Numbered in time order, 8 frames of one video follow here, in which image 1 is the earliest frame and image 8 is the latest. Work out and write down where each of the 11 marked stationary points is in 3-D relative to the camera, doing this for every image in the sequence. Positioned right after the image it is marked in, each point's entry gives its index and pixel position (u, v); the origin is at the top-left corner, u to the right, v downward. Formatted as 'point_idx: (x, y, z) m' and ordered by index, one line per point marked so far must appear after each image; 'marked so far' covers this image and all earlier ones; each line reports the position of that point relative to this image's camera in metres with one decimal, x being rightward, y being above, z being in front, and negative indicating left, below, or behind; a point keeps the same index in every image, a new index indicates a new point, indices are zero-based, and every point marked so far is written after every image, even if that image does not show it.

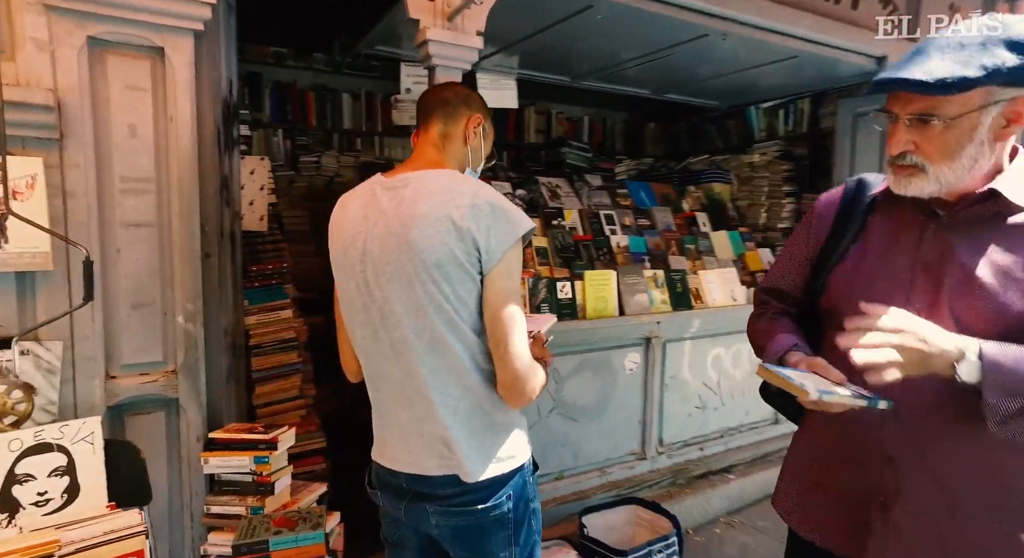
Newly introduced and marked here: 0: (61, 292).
0: (-1.4, 0.0, +1.8) m
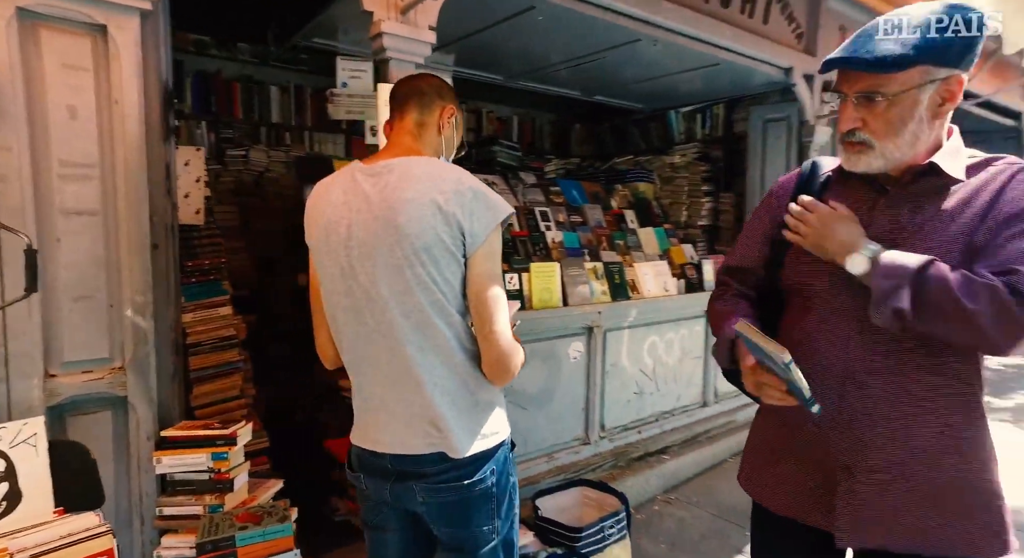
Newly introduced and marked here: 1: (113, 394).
0: (-1.4, 0.0, +1.6) m
1: (-1.2, -0.4, +1.9) m
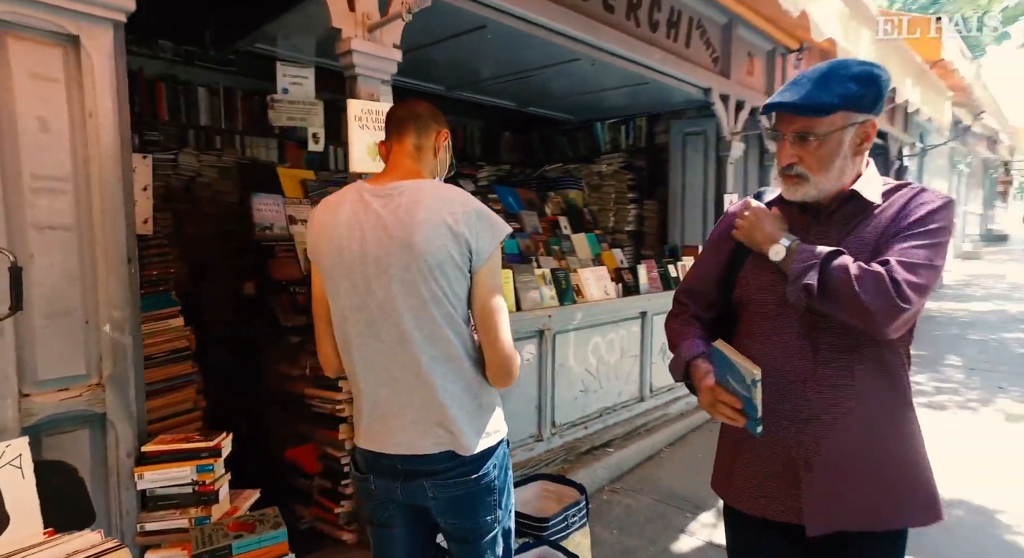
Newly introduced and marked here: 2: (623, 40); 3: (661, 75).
0: (-1.5, -0.1, +1.6) m
1: (-1.3, -0.4, +1.8) m
2: (+0.7, +1.5, +3.9) m
3: (+1.1, +1.5, +4.4) m
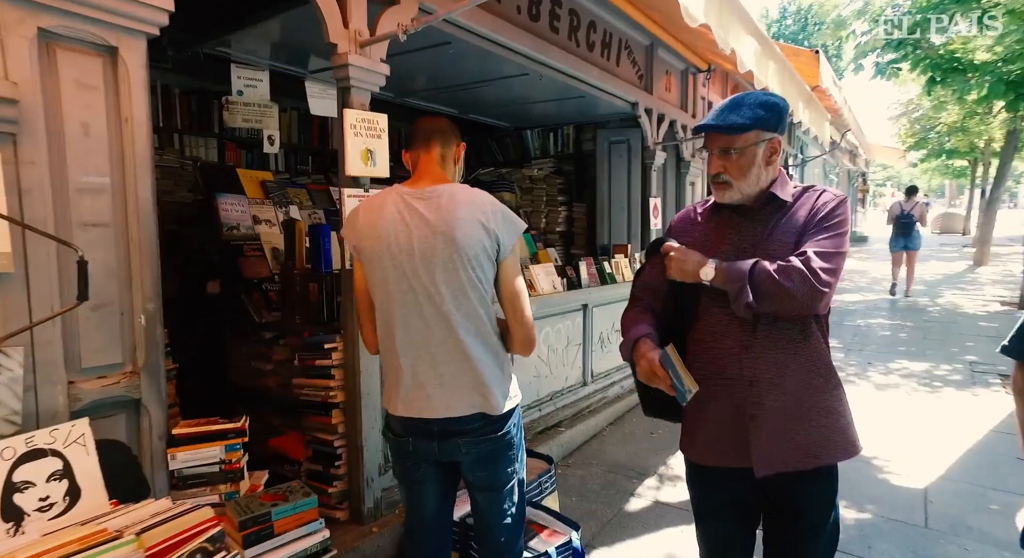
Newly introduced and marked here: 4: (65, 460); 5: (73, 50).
0: (-1.4, 0.0, +1.7) m
1: (-1.2, -0.4, +1.9) m
2: (+0.4, +1.6, +4.3) m
3: (+0.7, +1.5, +4.8) m
4: (-1.2, -0.5, +1.6) m
5: (-1.3, +0.7, +1.8) m
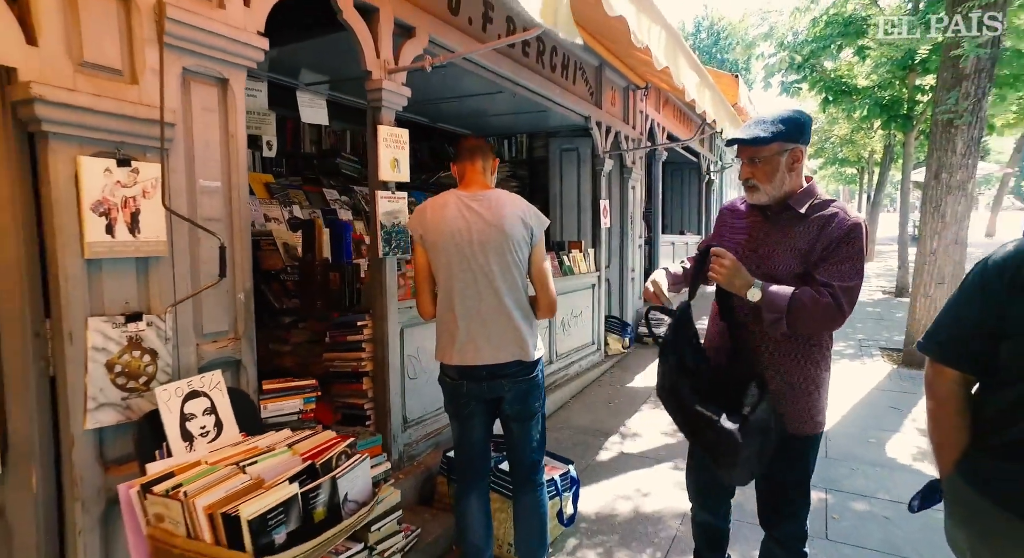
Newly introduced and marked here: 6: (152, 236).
0: (-1.2, 0.0, +2.2) m
1: (-1.1, -0.3, +2.4) m
2: (+0.2, +1.7, +5.0) m
3: (+0.4, +1.6, +5.5) m
4: (-1.1, -0.4, +2.1) m
5: (-1.2, +0.7, +2.3) m
6: (-1.2, +0.1, +2.1) m
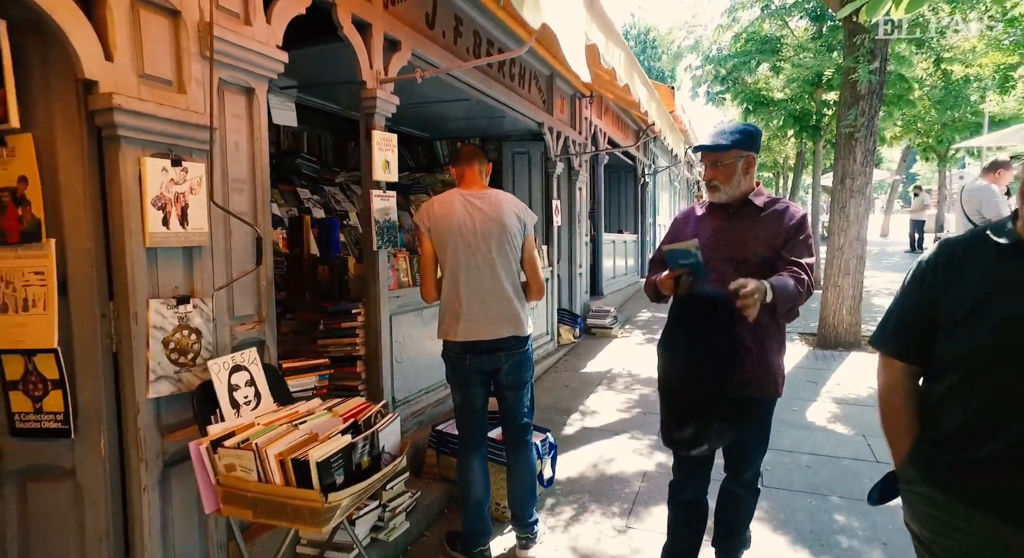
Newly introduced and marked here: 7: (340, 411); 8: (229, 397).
0: (-1.2, +0.1, +2.4) m
1: (-1.1, -0.3, +2.7) m
2: (-0.2, +1.7, +5.4) m
3: (0.0, +1.6, +6.0) m
4: (-1.0, -0.4, +2.4) m
5: (-1.2, +0.8, +2.5) m
6: (-1.2, +0.2, +2.3) m
7: (-0.7, -0.5, +2.3) m
8: (-1.1, -0.4, +2.3) m
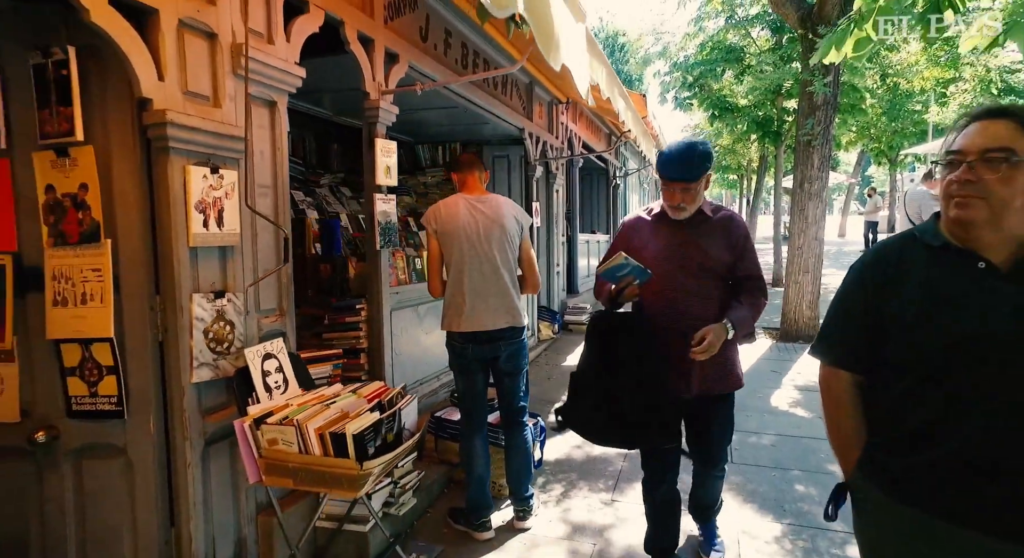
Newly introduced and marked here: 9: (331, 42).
0: (-1.2, +0.1, +2.7) m
1: (-1.1, -0.3, +2.9) m
2: (-0.3, +1.7, +5.7) m
3: (-0.2, +1.7, +6.3) m
4: (-1.0, -0.4, +2.7) m
5: (-1.2, +0.8, +2.8) m
6: (-1.2, +0.2, +2.6) m
7: (-0.6, -0.5, +2.6) m
8: (-1.1, -0.4, +2.5) m
9: (-1.1, +1.5, +3.7) m
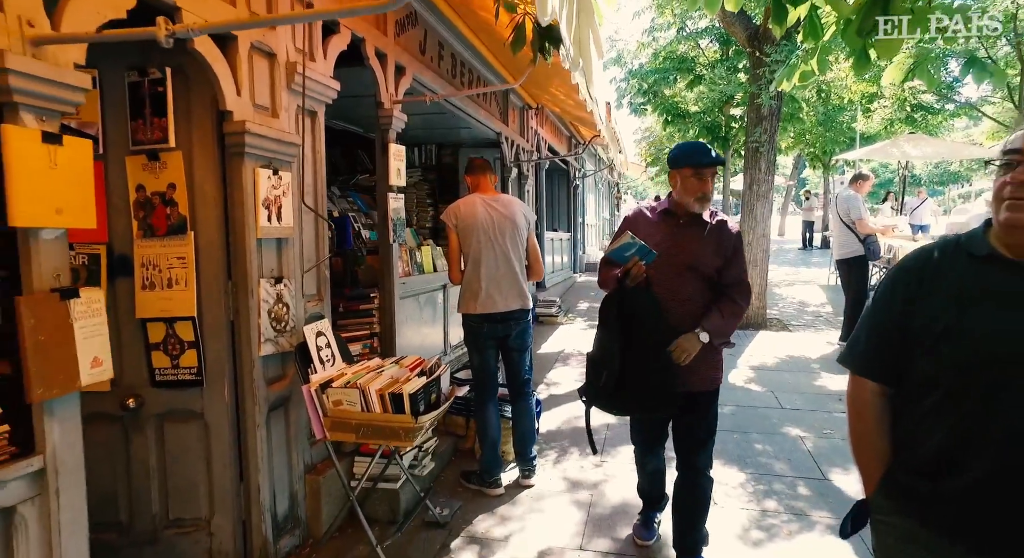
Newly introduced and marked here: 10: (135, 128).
0: (-1.1, +0.1, +3.0) m
1: (-1.1, -0.2, +3.3) m
2: (-0.5, +1.8, +6.1) m
3: (-0.4, +1.7, +6.7) m
4: (-0.9, -0.3, +3.1) m
5: (-1.1, +0.9, +3.2) m
6: (-1.1, +0.3, +2.9) m
7: (-0.5, -0.4, +3.0) m
8: (-1.0, -0.4, +2.9) m
9: (-1.1, +1.5, +4.1) m
10: (-1.6, +0.6, +2.5) m
